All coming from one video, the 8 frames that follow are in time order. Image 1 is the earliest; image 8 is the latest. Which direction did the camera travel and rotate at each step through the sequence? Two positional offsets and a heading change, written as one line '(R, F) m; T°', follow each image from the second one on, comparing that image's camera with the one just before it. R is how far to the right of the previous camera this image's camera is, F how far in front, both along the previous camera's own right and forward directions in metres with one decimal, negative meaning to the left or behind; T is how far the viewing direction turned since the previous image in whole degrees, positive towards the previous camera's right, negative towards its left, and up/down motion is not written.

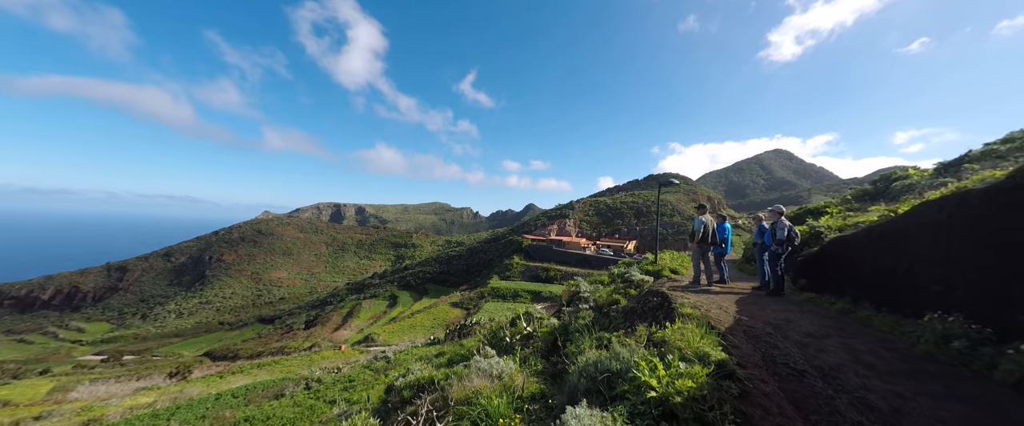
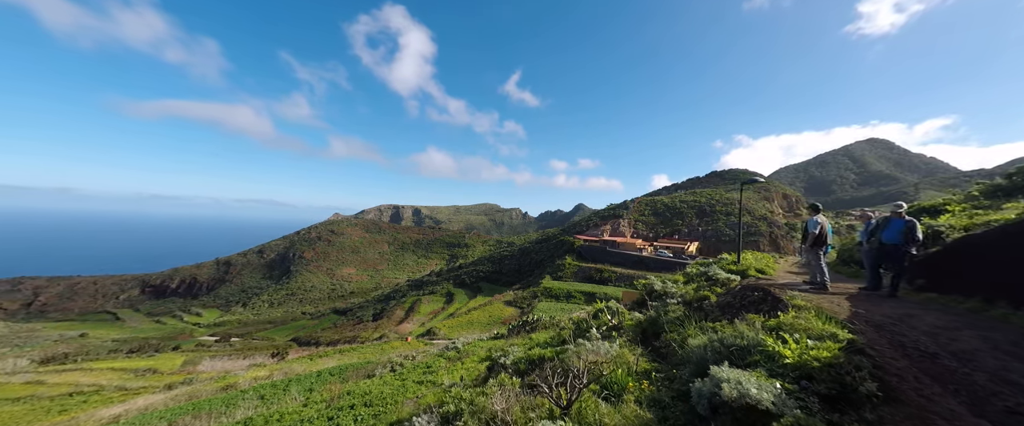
(-0.6, -0.5) m; -9°
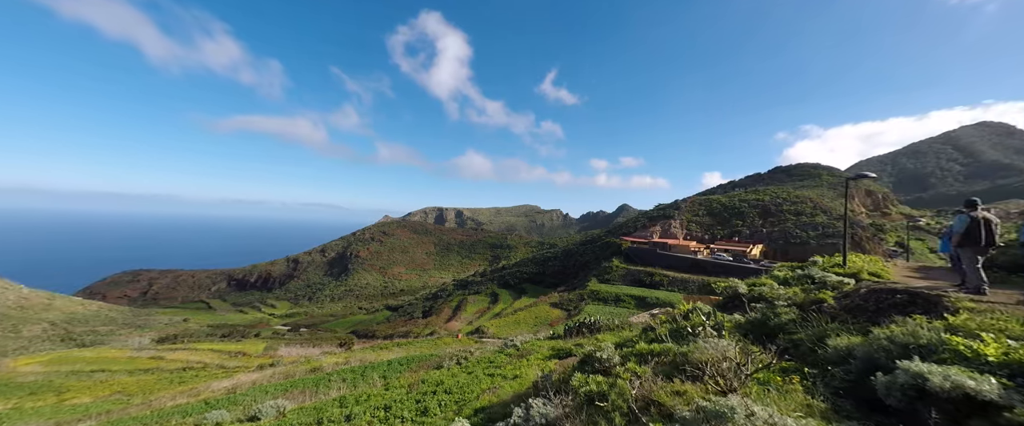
(-0.8, -0.3) m; -7°
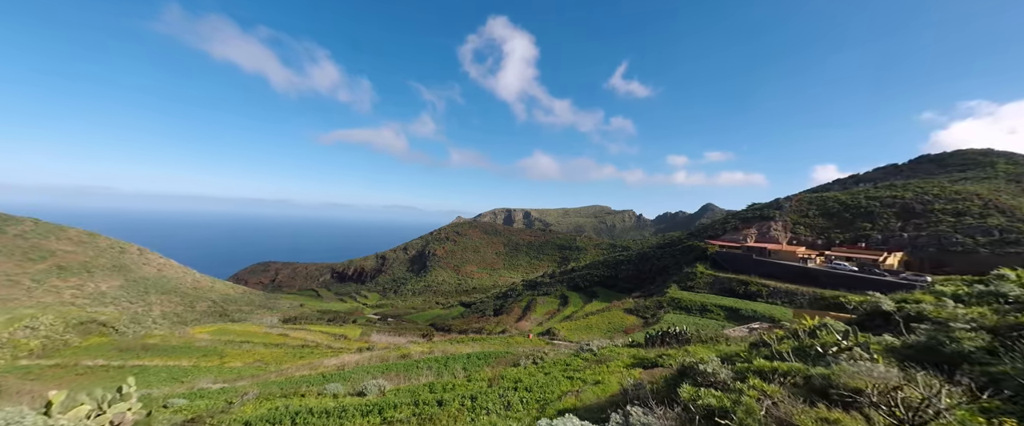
(-0.4, -0.1) m; -12°
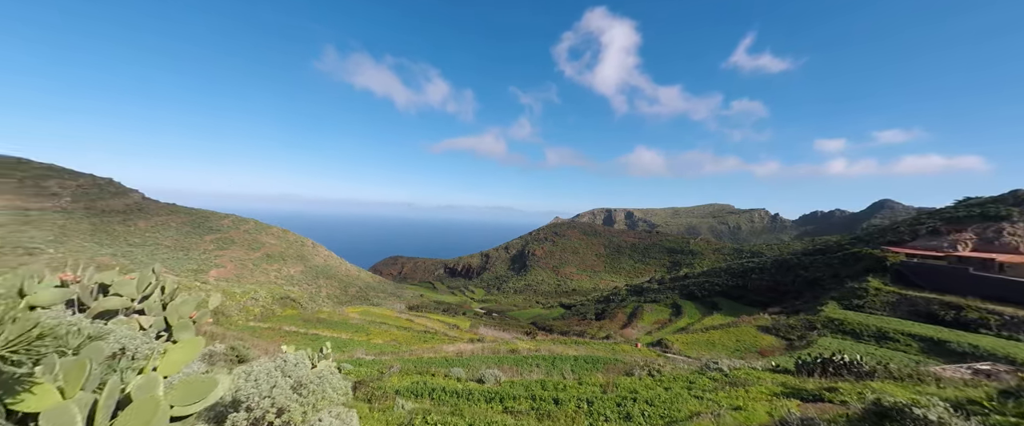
(-0.6, +0.2) m; -16°
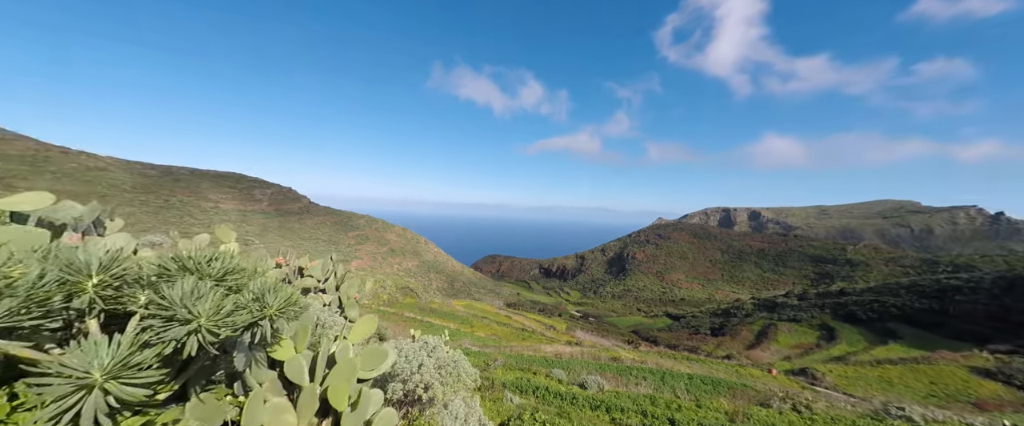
(-0.3, +0.5) m; -16°
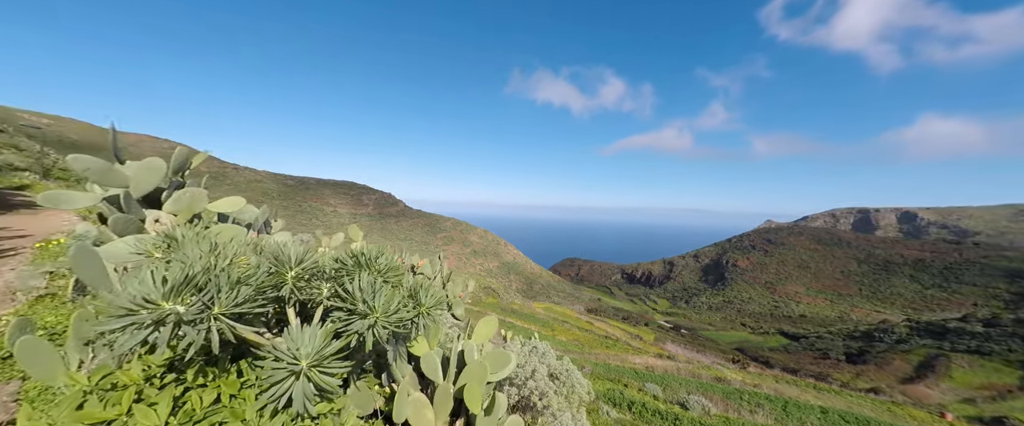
(-0.7, +0.2) m; -14°
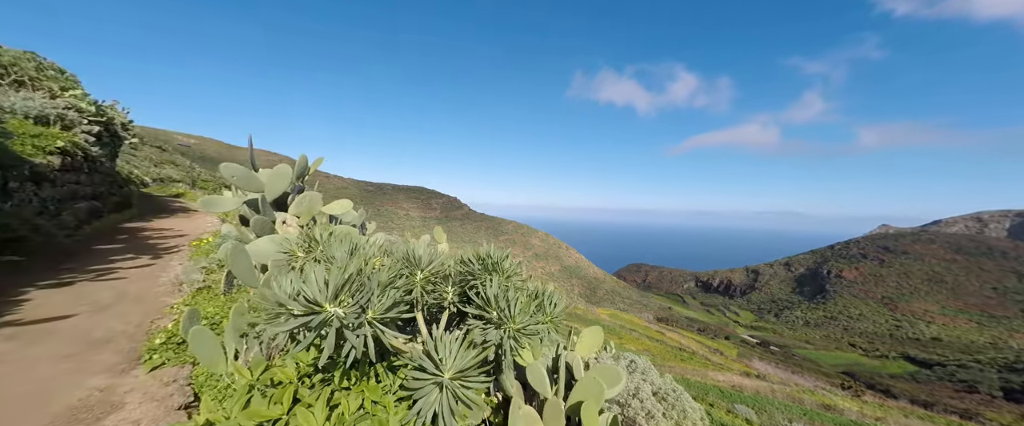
(-0.6, +0.3) m; -11°
